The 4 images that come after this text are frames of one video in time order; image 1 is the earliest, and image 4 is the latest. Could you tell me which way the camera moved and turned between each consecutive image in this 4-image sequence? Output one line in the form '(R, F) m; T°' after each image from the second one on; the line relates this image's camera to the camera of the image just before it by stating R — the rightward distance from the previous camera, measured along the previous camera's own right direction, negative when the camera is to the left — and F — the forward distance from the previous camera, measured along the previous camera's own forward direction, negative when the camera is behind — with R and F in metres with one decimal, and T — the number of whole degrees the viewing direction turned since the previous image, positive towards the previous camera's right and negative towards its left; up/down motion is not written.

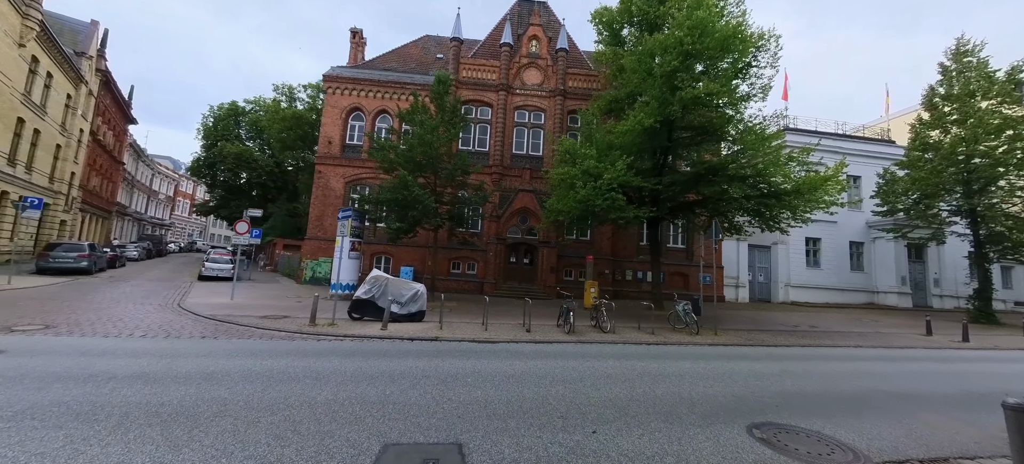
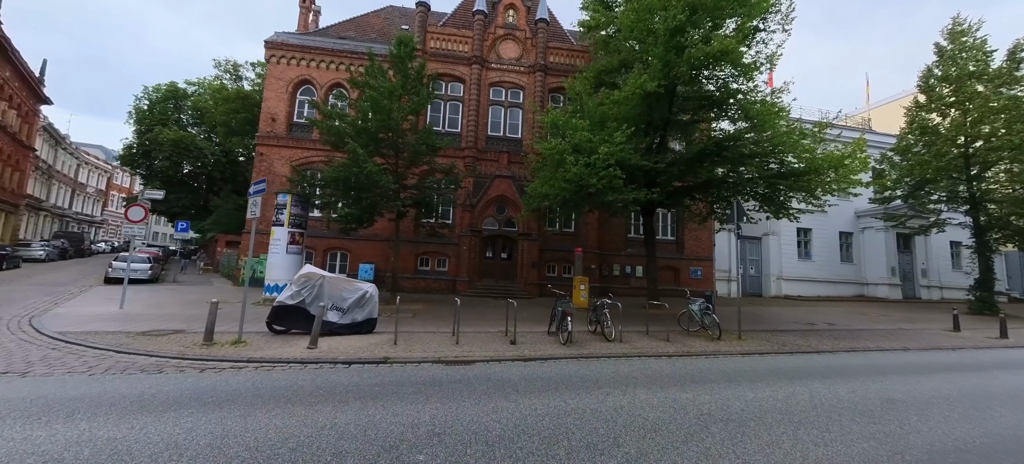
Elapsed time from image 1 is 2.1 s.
(-0.1, +2.4) m; +4°
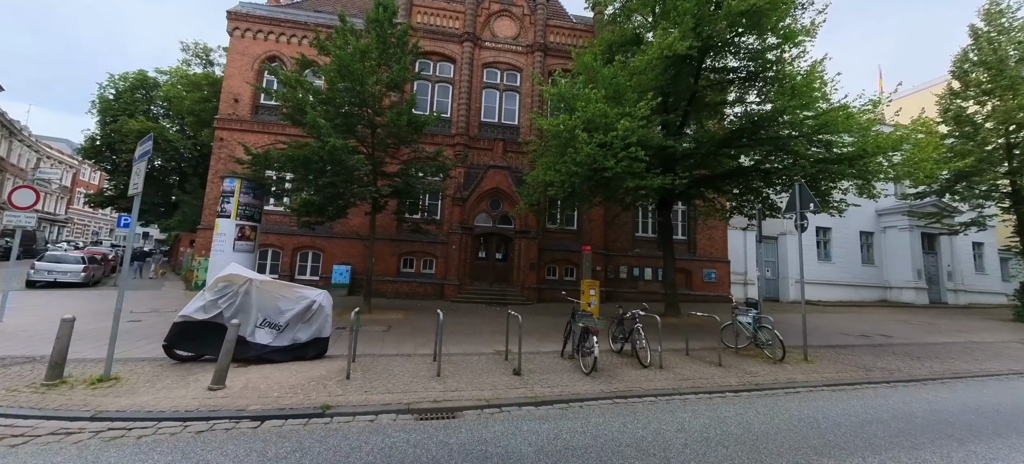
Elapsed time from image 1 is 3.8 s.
(-0.2, +2.1) m; +1°
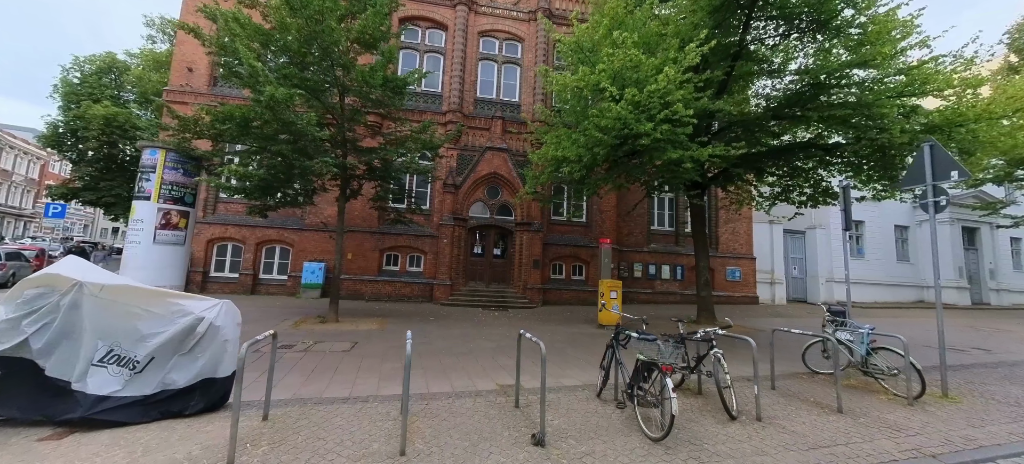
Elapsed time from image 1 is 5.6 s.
(-0.2, +2.2) m; +1°
